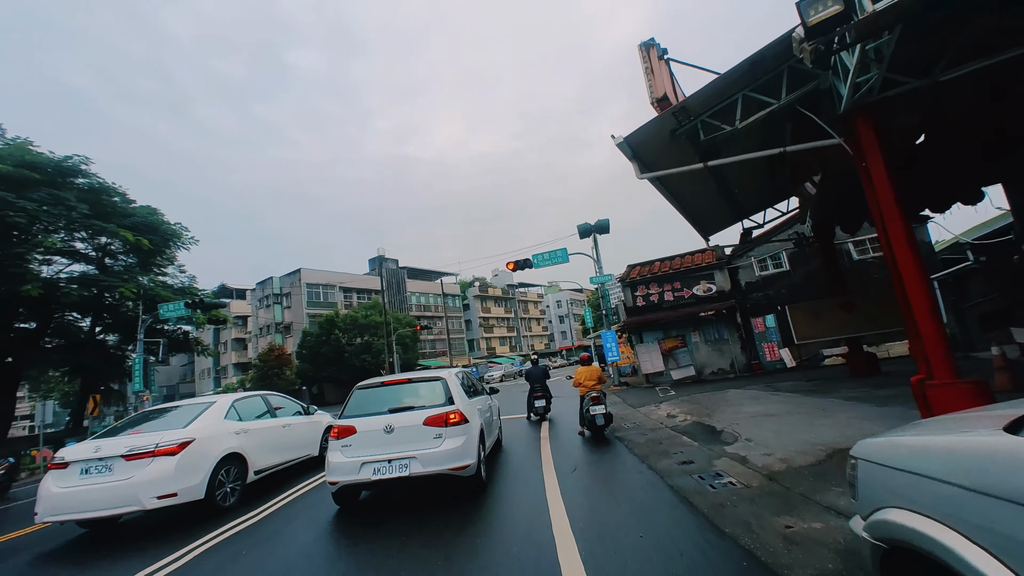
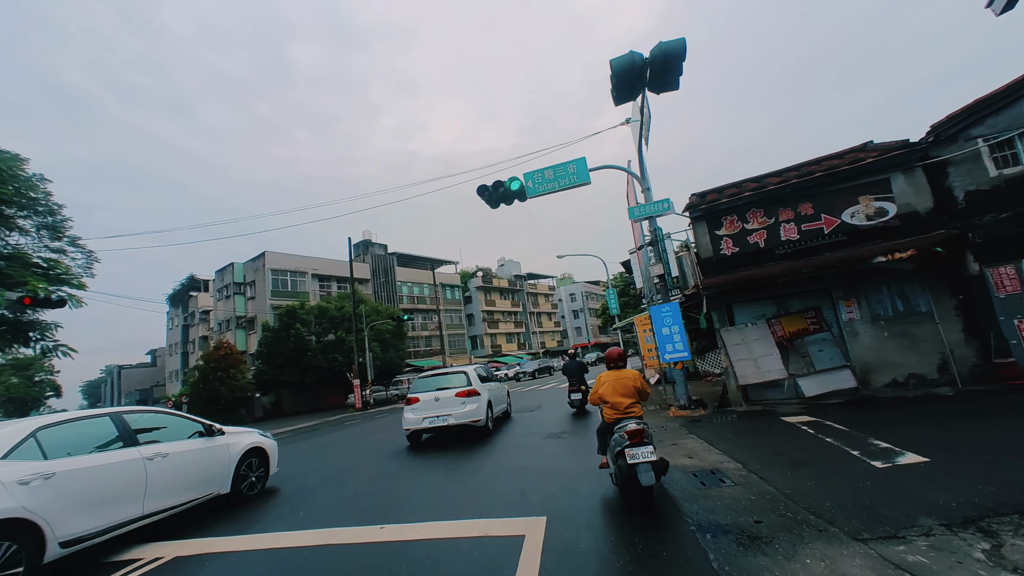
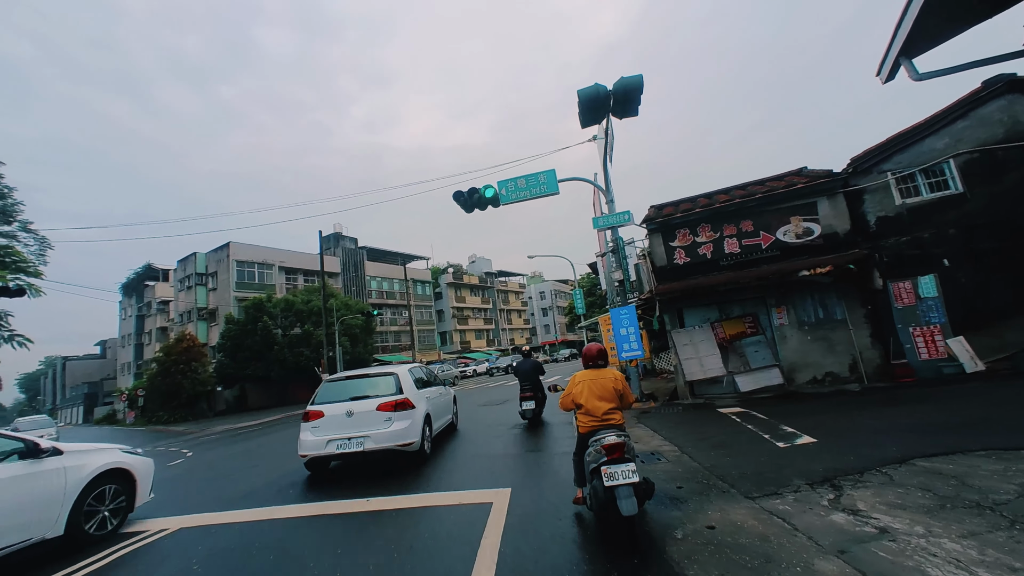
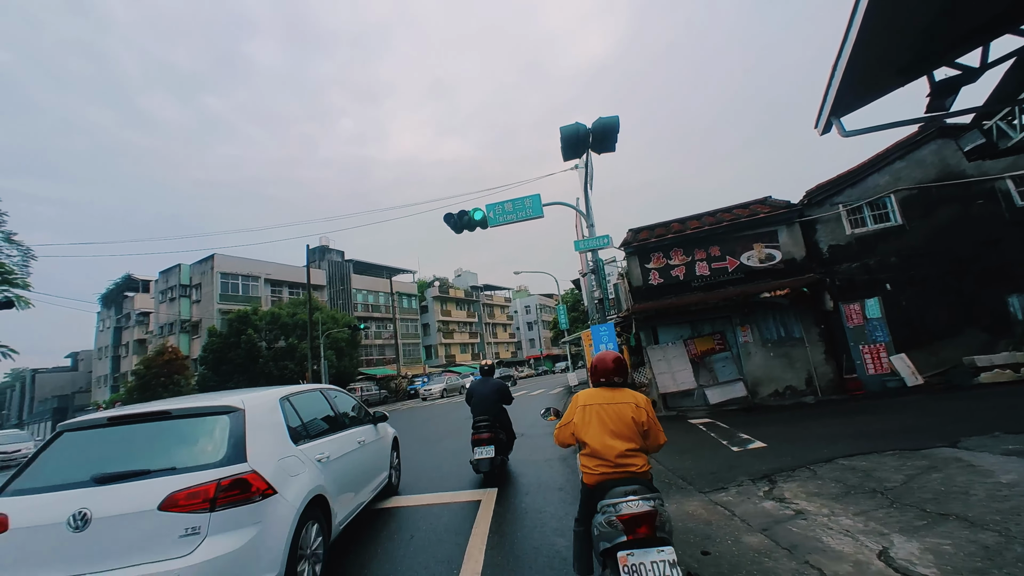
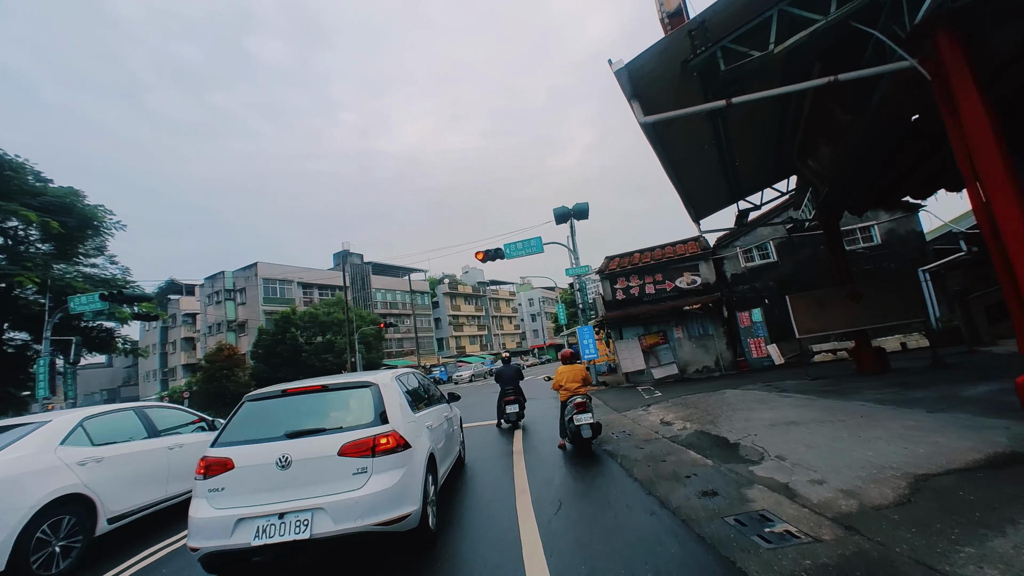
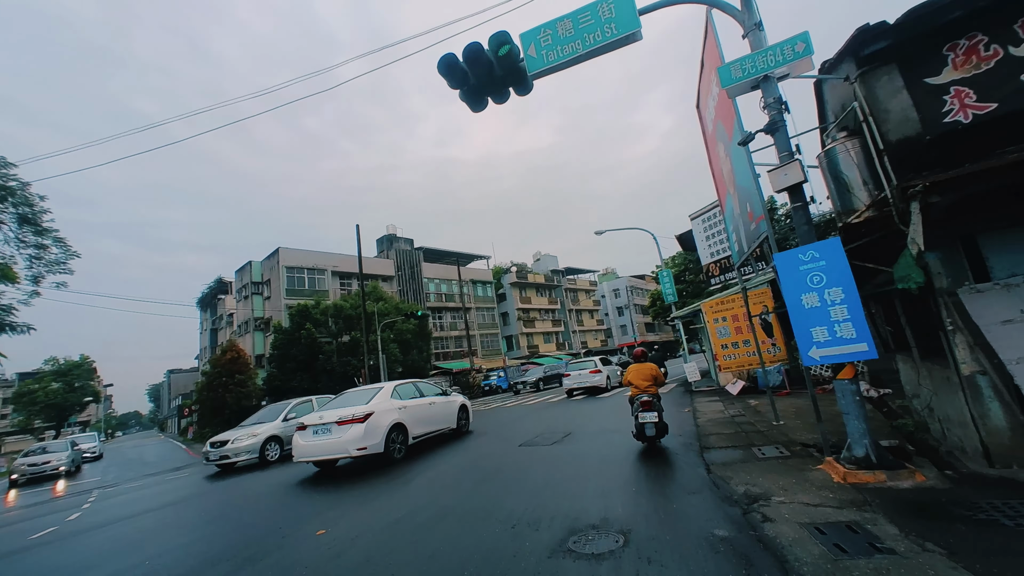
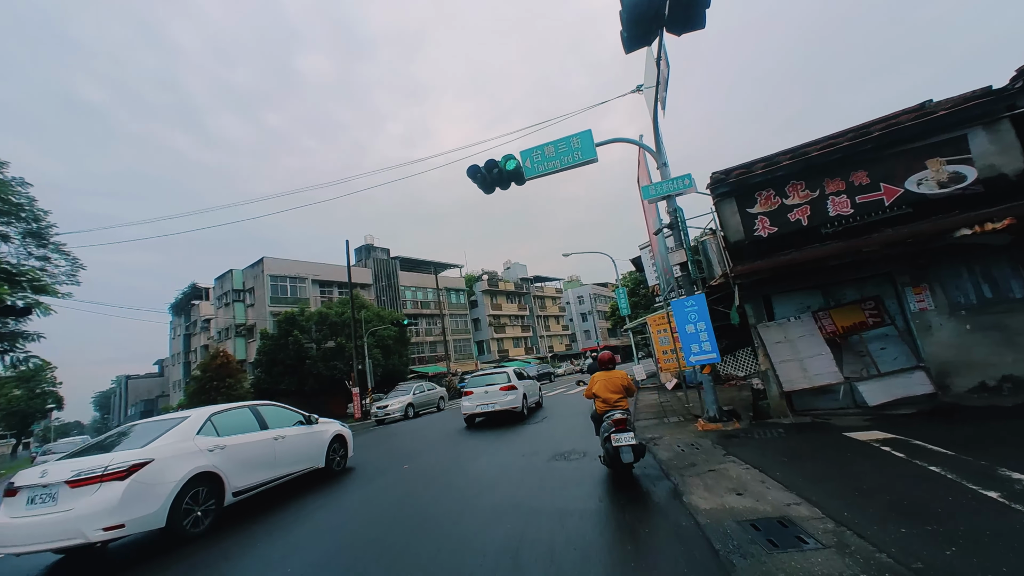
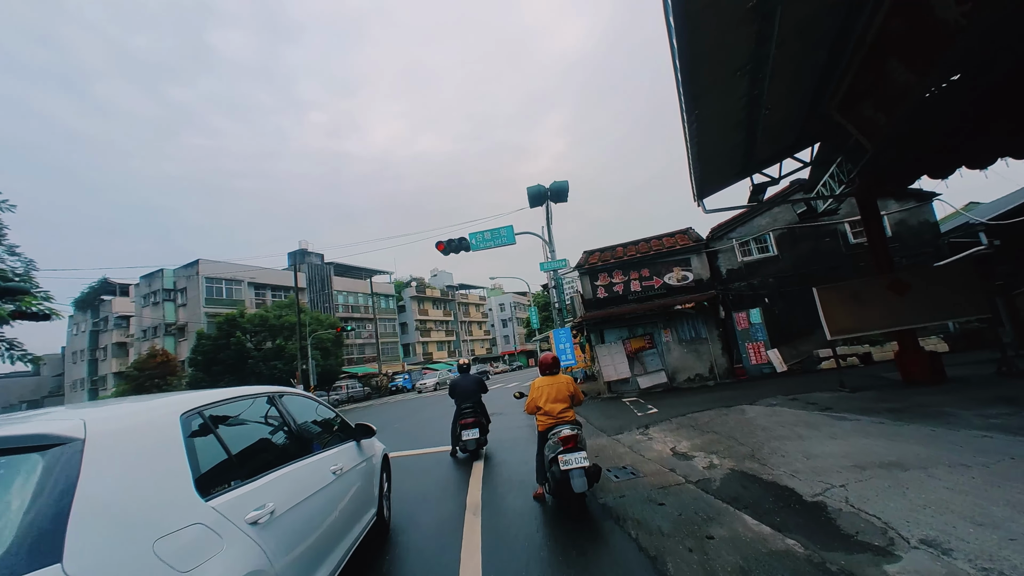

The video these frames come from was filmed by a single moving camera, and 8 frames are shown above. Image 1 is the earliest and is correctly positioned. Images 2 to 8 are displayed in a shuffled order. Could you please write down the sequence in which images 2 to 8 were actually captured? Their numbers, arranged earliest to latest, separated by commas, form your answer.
5, 8, 4, 3, 2, 7, 6
